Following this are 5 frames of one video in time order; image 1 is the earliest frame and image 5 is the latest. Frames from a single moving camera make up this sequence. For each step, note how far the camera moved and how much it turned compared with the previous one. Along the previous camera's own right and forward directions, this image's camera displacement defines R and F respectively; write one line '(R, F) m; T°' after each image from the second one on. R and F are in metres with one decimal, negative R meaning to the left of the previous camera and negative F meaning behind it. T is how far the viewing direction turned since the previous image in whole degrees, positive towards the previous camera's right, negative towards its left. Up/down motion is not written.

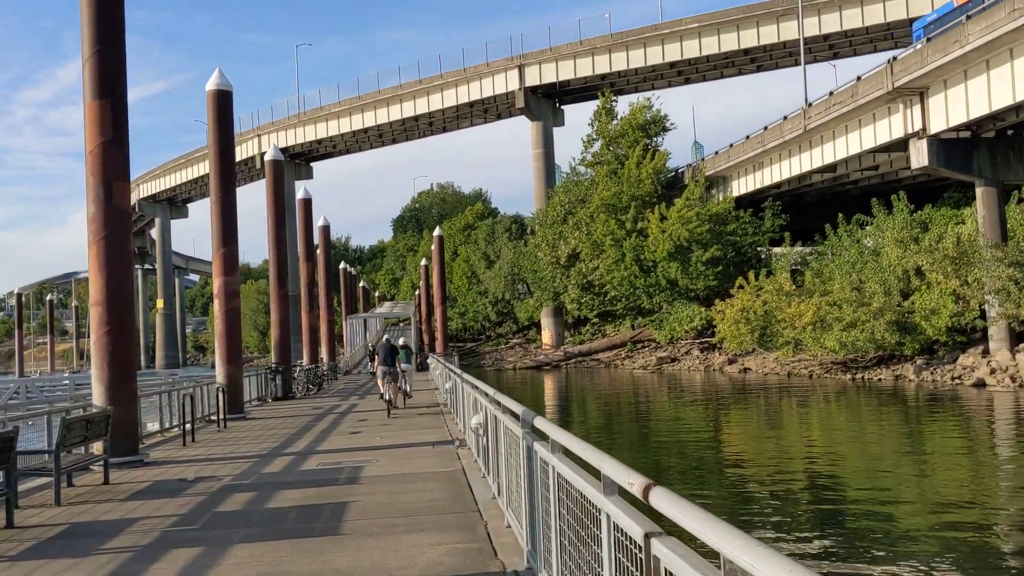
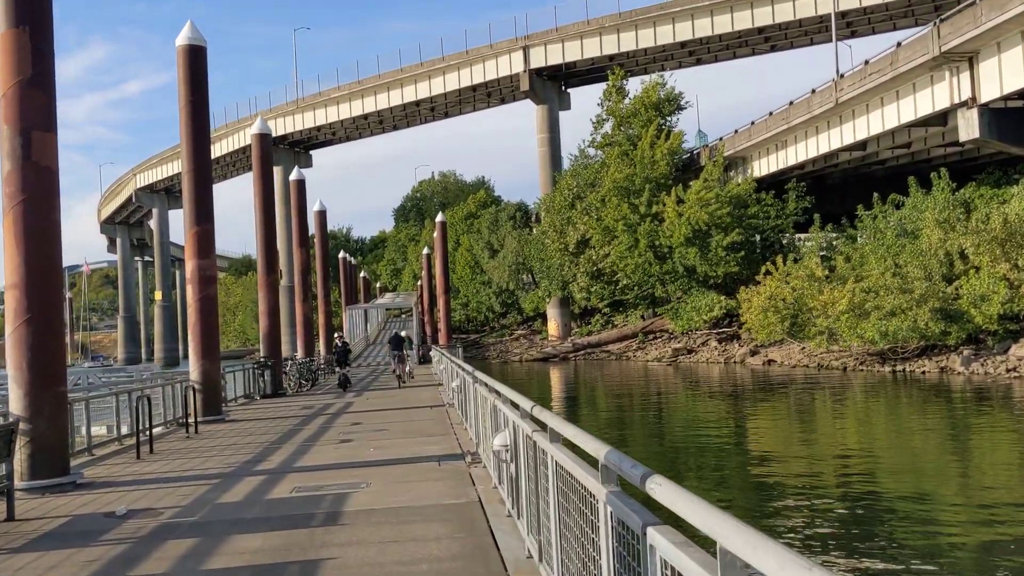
(-0.3, +2.9) m; 0°
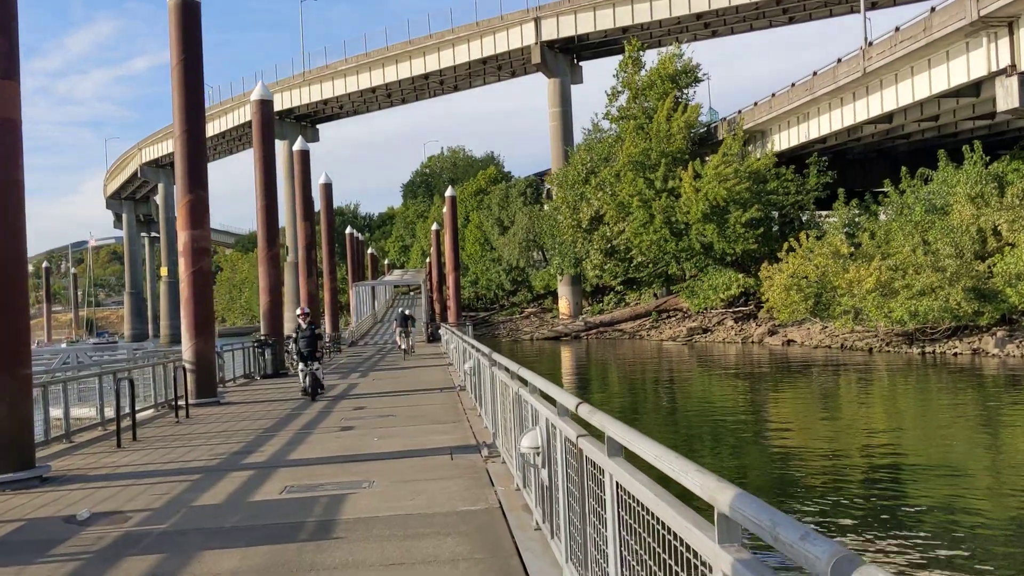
(-0.1, +1.3) m; 0°
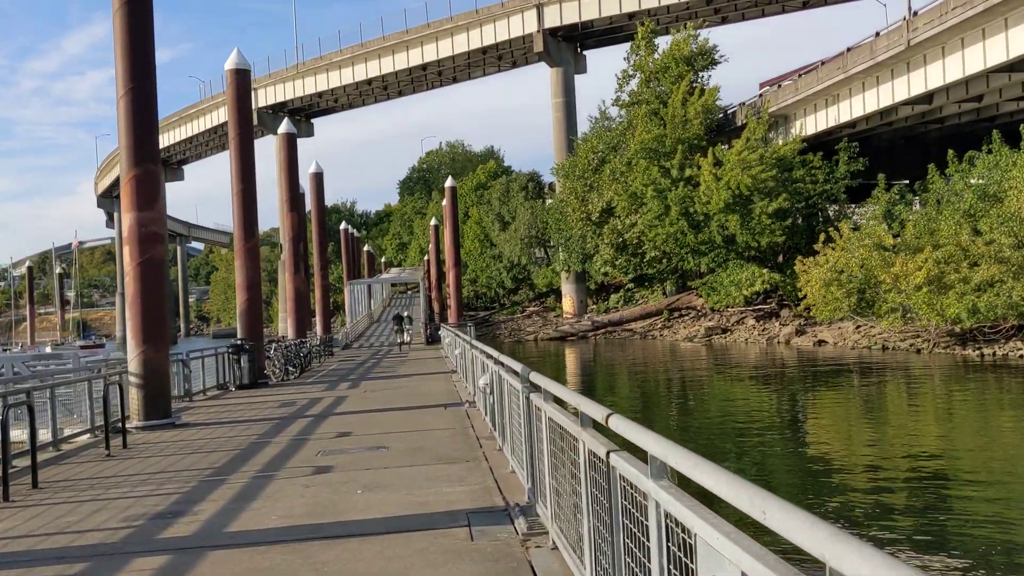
(-0.4, +3.4) m; 0°
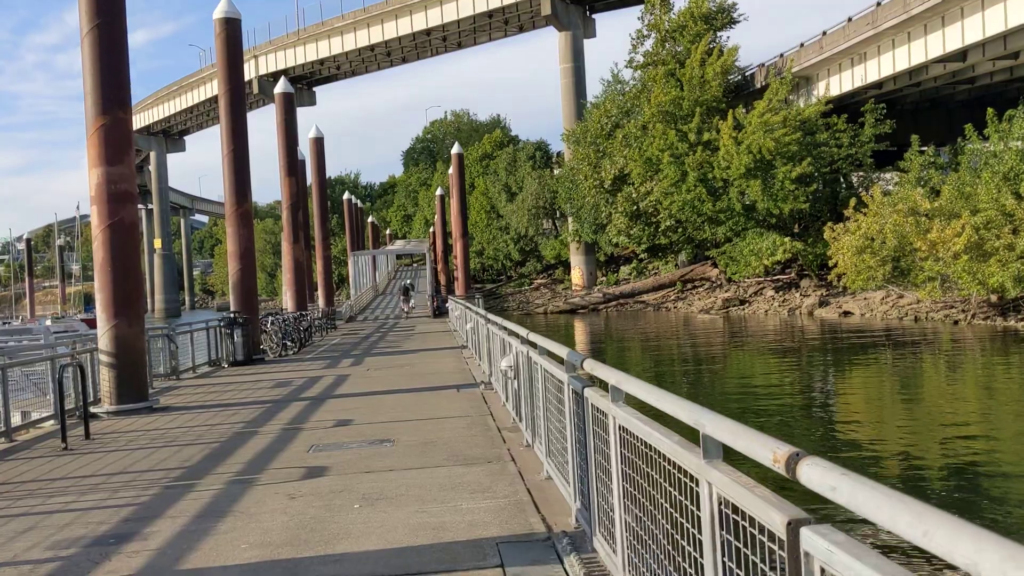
(-0.2, +1.8) m; 0°
